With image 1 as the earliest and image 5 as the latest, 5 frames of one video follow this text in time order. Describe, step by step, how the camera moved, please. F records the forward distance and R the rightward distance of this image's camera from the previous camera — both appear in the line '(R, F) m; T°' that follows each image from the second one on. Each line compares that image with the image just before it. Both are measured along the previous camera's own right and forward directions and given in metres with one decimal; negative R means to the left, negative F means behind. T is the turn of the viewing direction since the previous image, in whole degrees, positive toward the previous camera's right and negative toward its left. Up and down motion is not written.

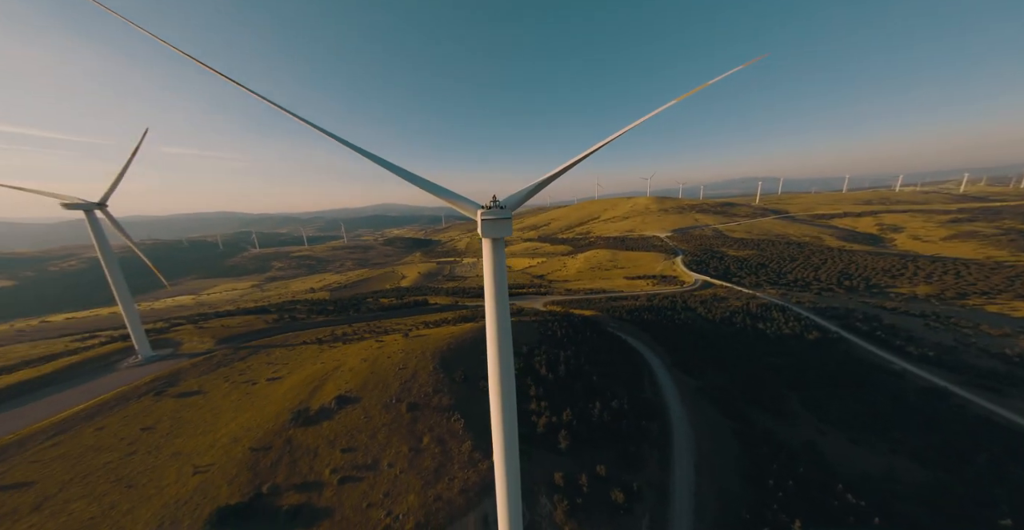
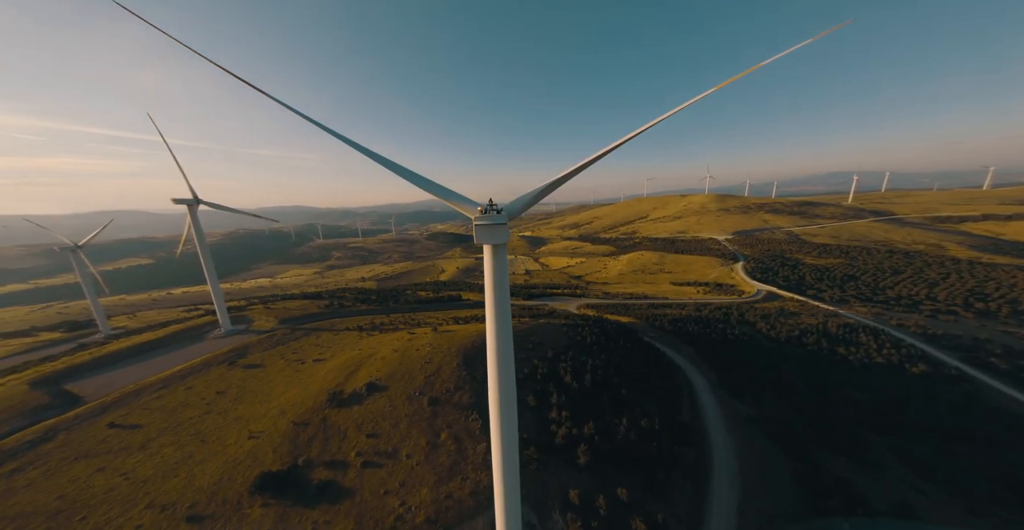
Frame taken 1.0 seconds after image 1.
(+2.0, +1.2) m; -9°
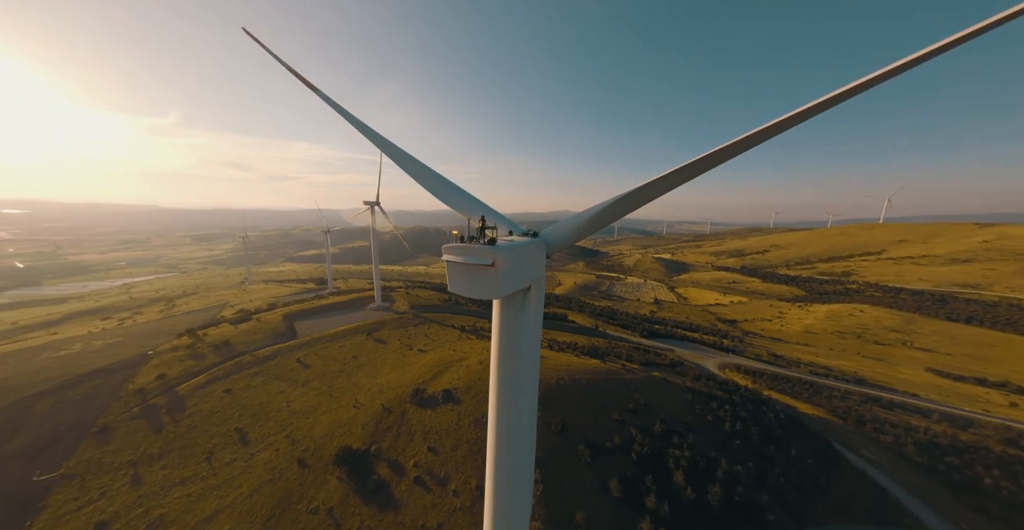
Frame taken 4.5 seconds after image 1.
(+2.4, +6.0) m; -26°
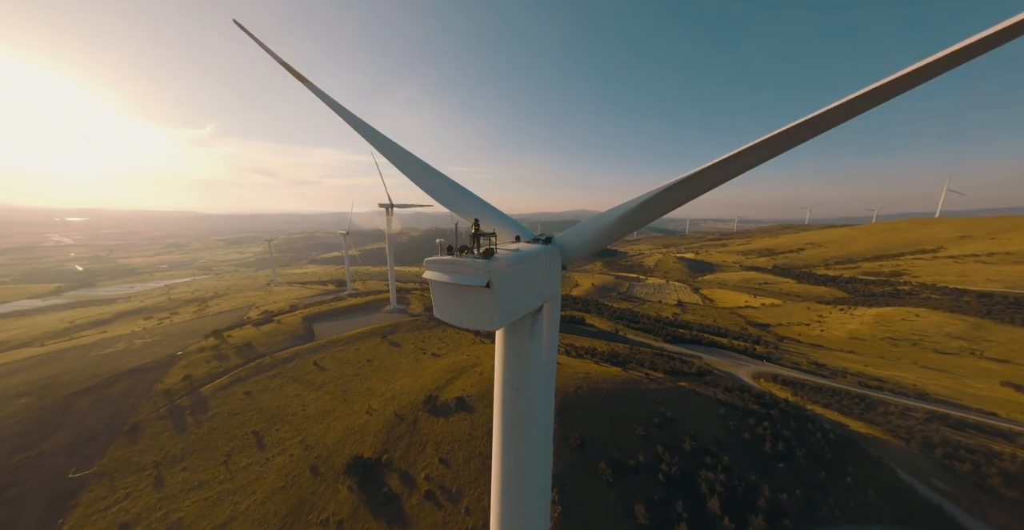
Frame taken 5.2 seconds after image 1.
(+0.1, +1.3) m; -3°
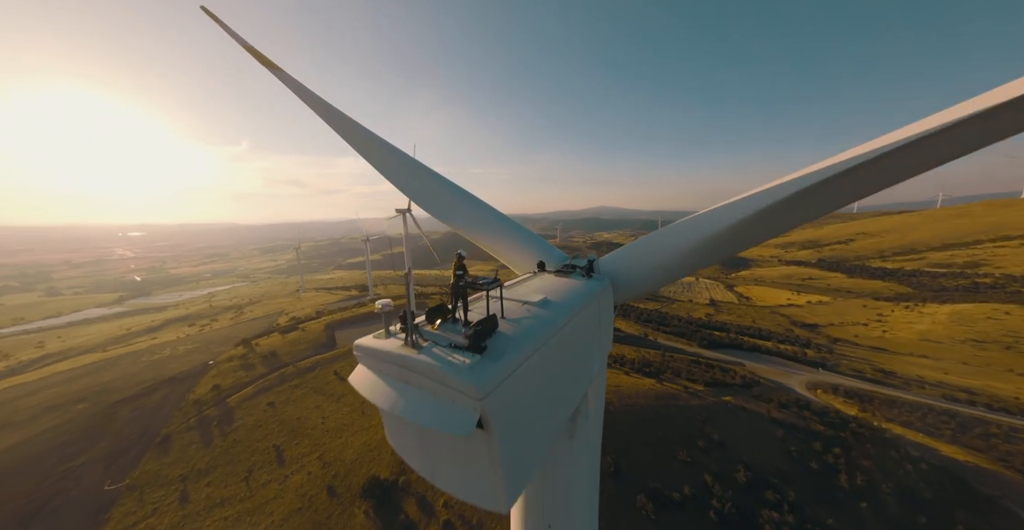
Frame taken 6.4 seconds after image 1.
(0.0, +2.0) m; -3°
